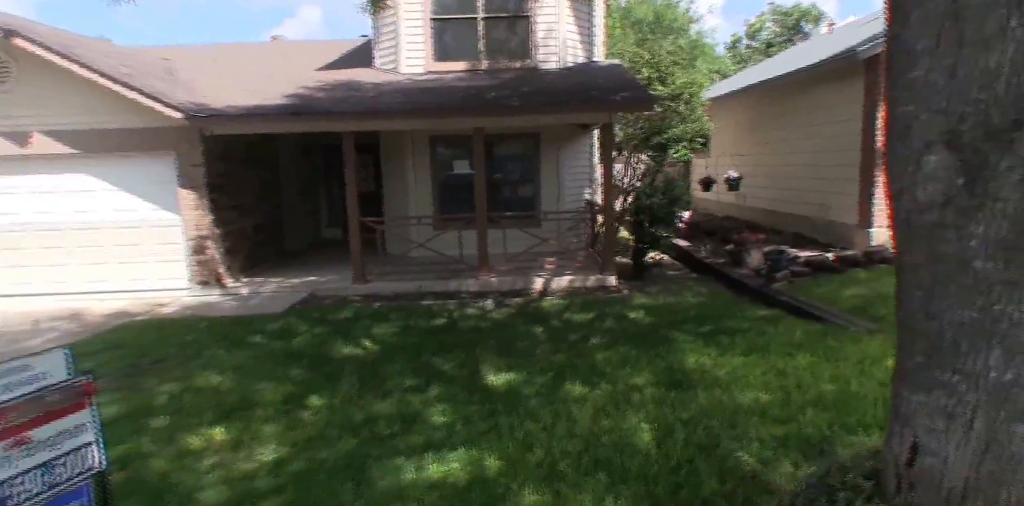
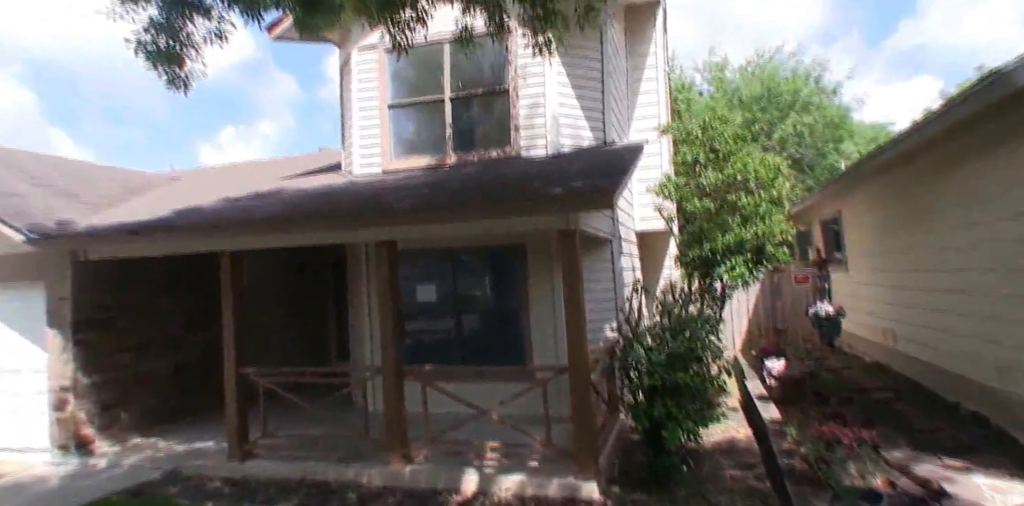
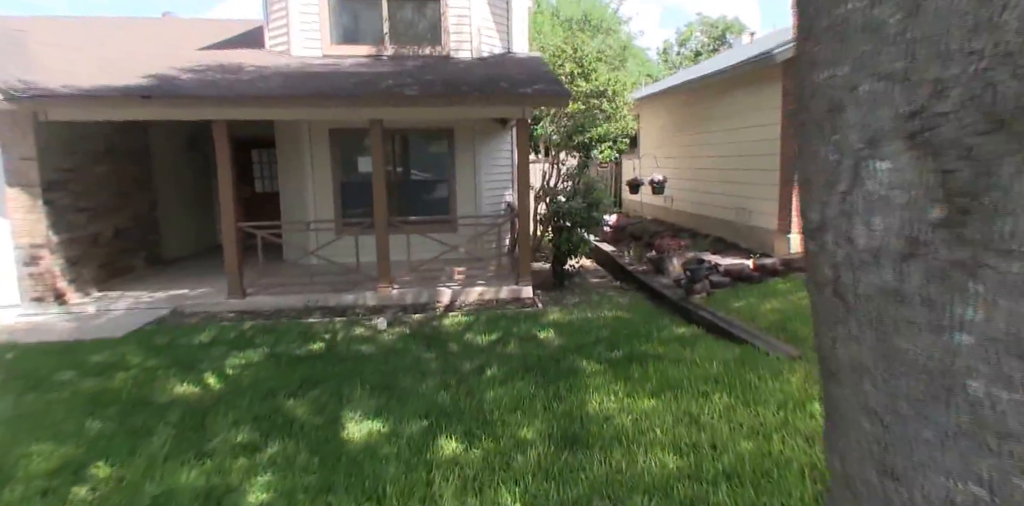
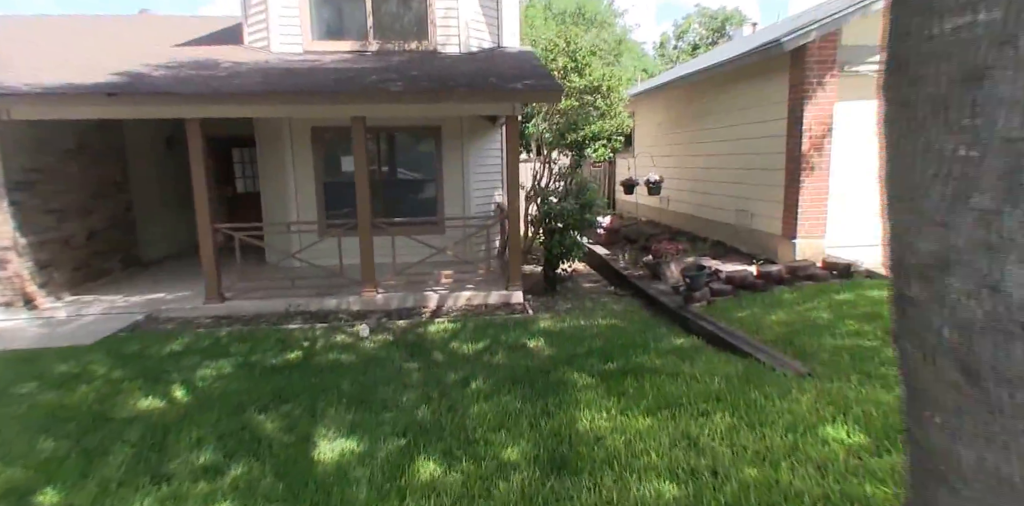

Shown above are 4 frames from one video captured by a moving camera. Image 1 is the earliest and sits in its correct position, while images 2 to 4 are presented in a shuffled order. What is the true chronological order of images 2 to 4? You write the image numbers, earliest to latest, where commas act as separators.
3, 4, 2
